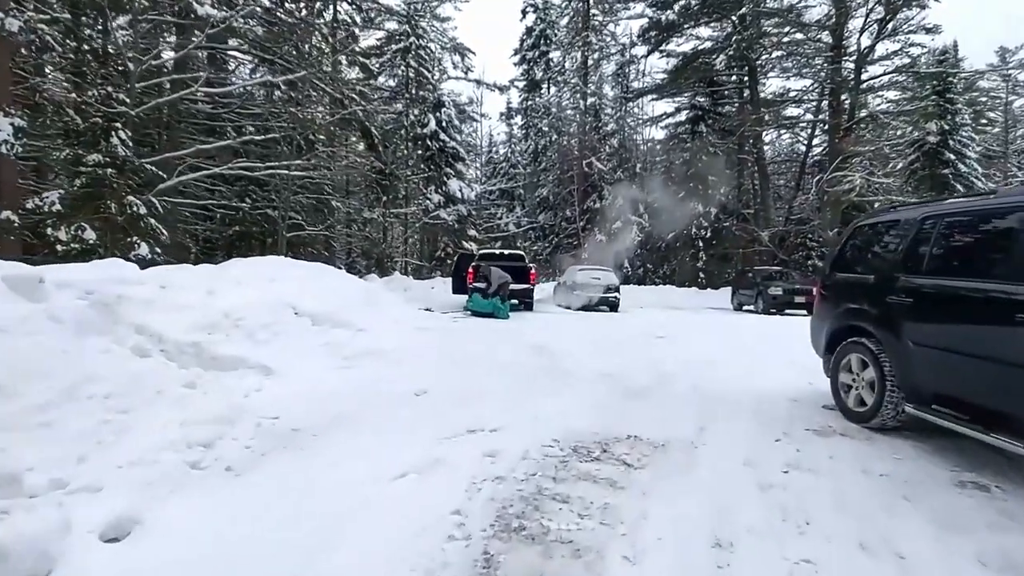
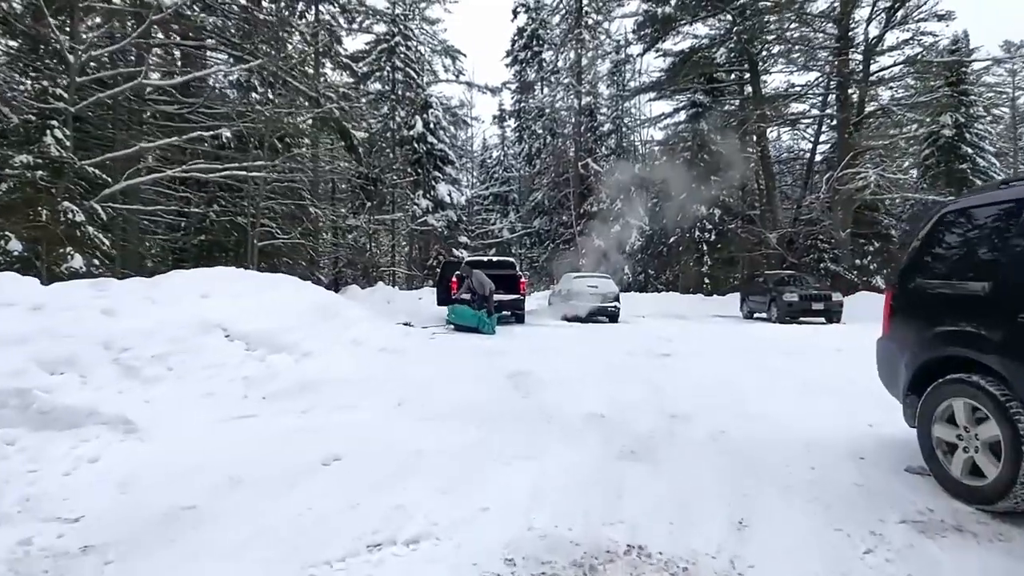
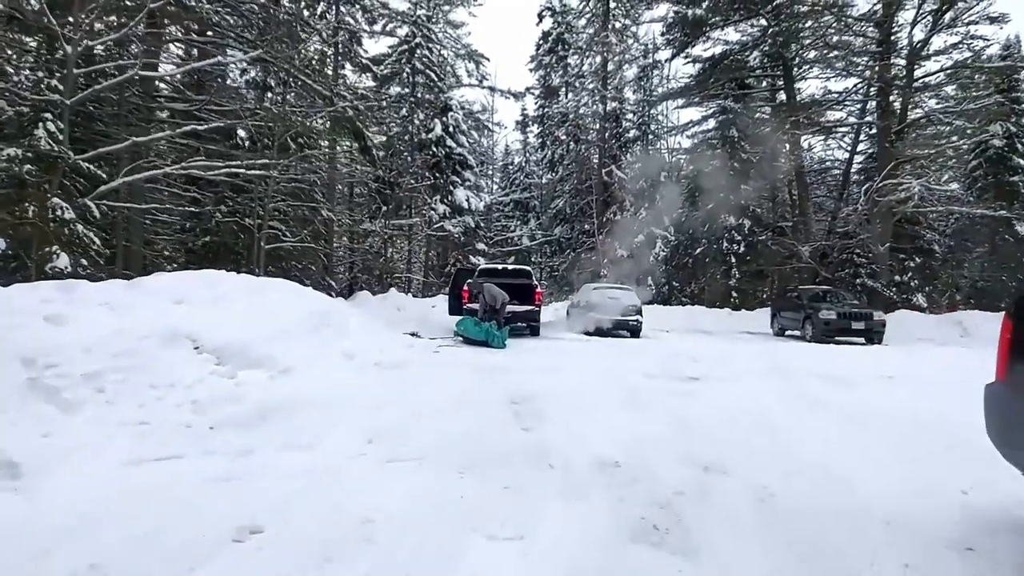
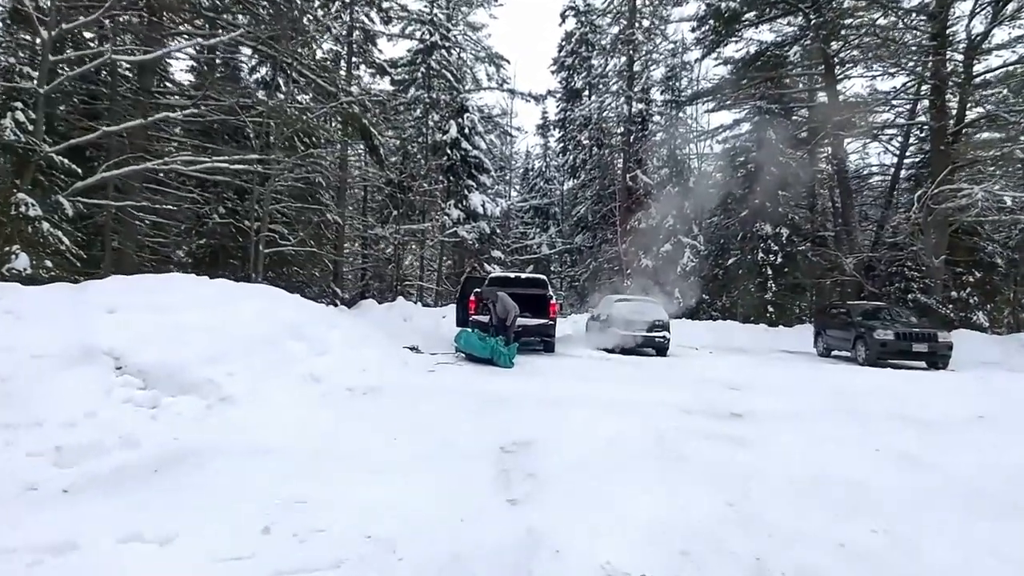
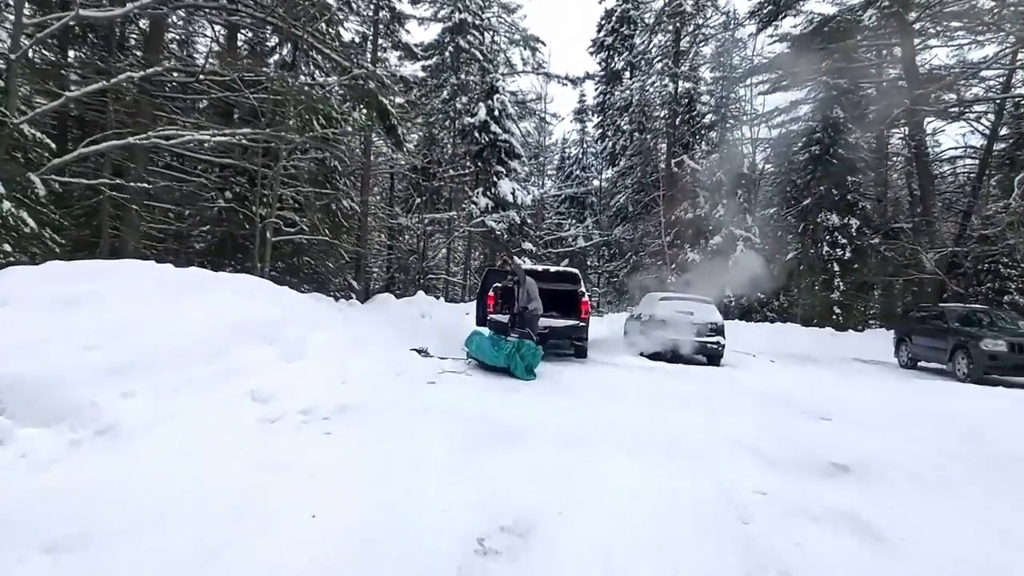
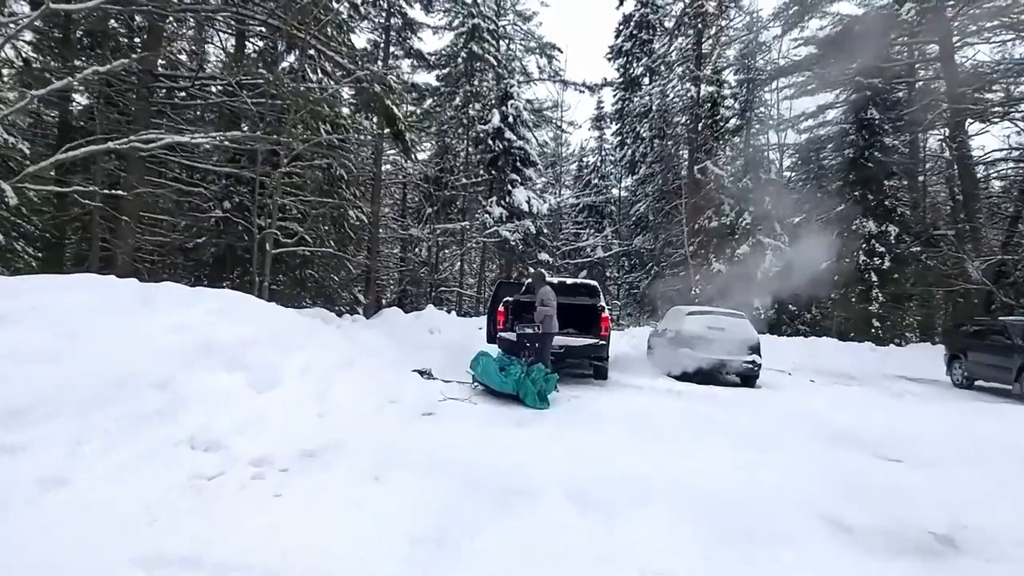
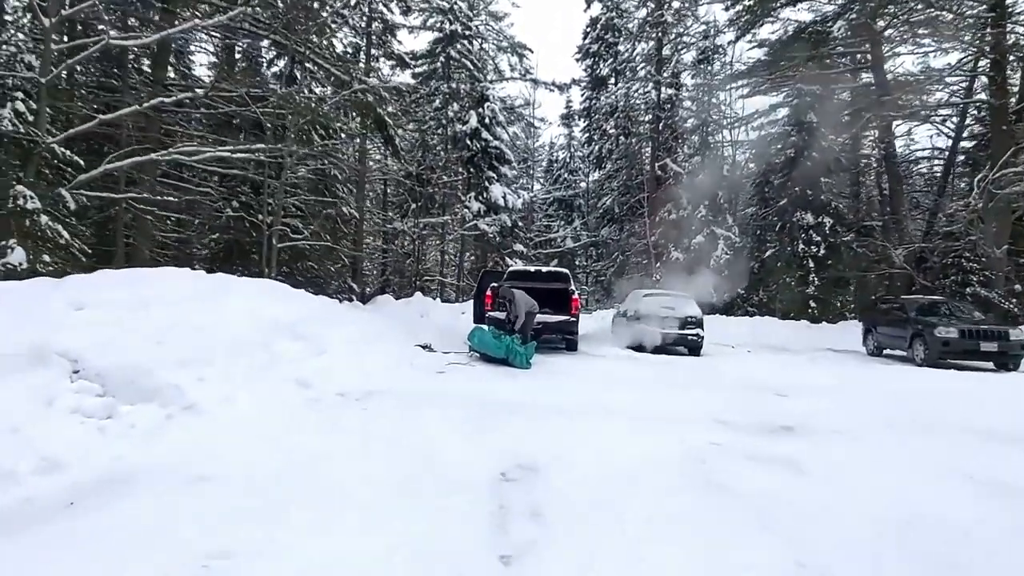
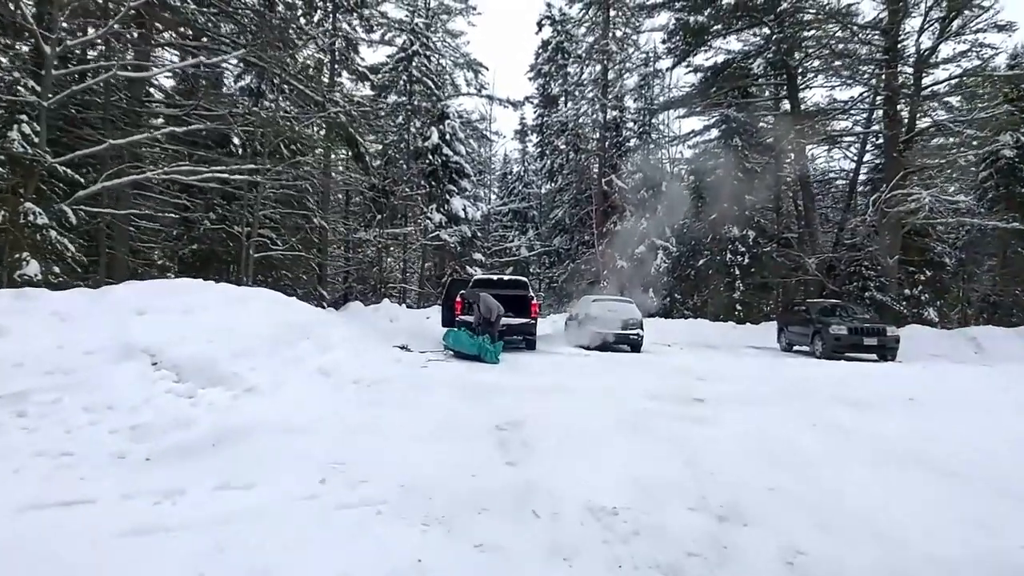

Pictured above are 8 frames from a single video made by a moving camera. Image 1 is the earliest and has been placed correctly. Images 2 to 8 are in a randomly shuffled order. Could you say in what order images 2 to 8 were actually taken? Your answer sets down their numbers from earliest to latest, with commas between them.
2, 3, 8, 4, 7, 5, 6
